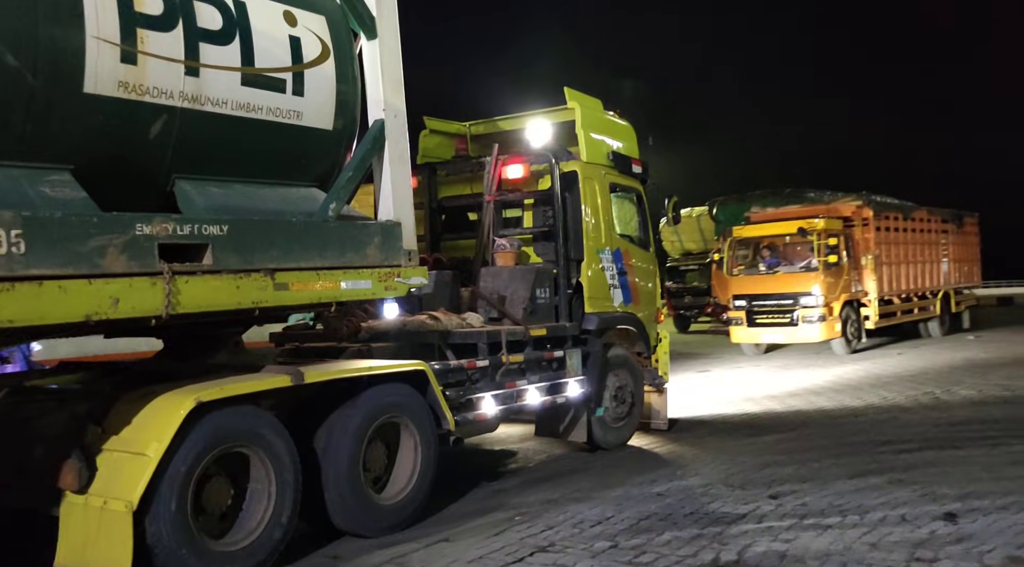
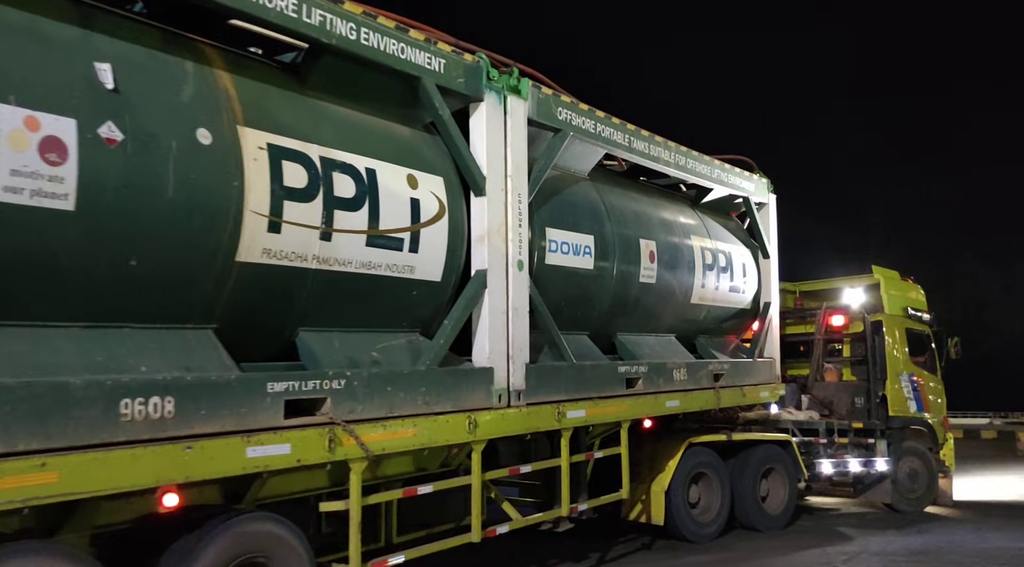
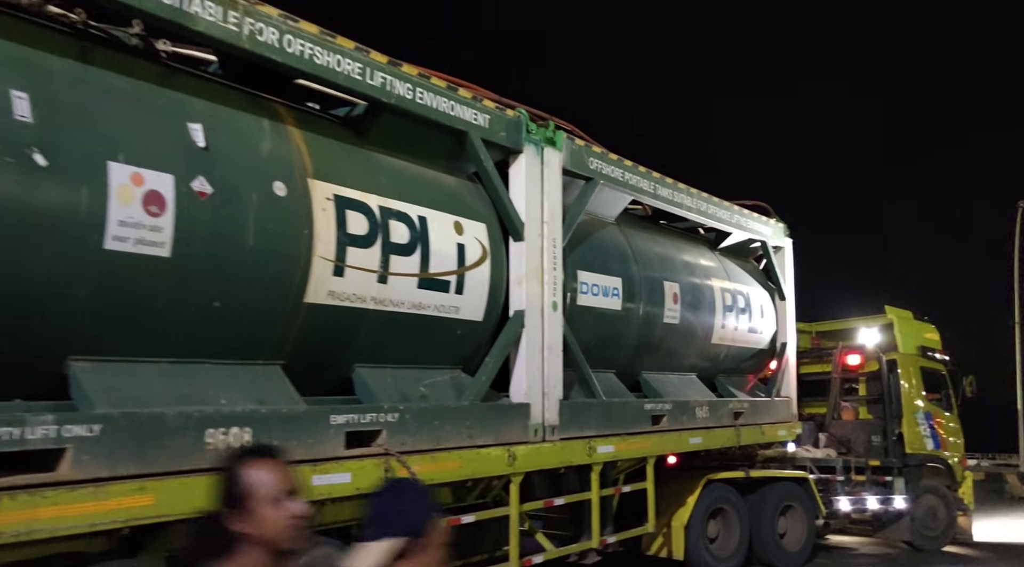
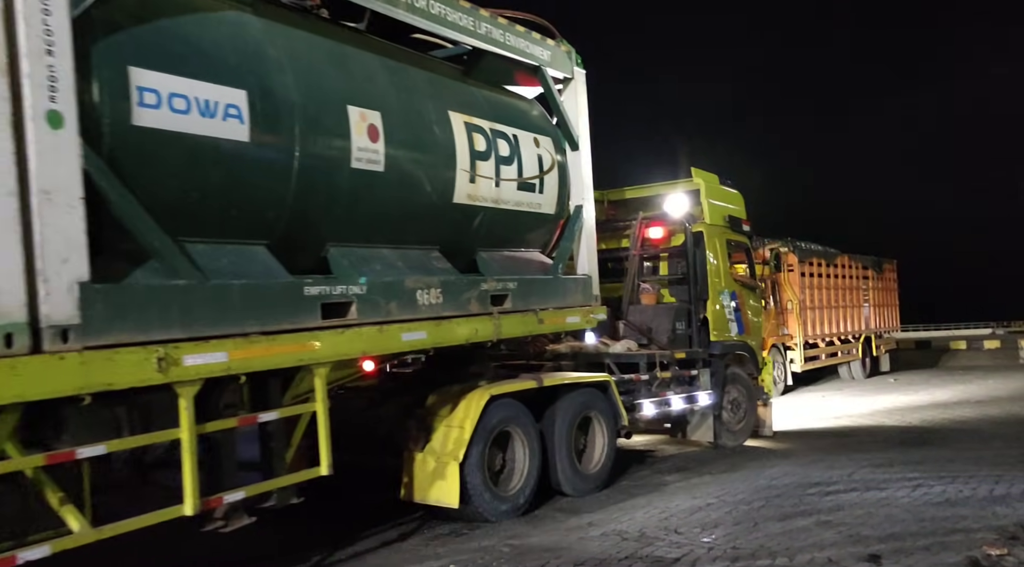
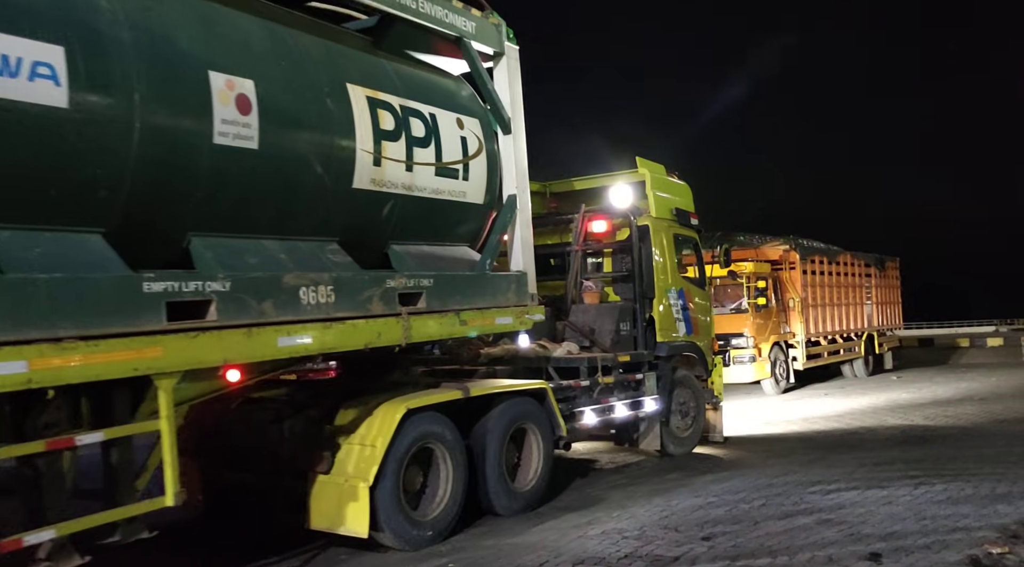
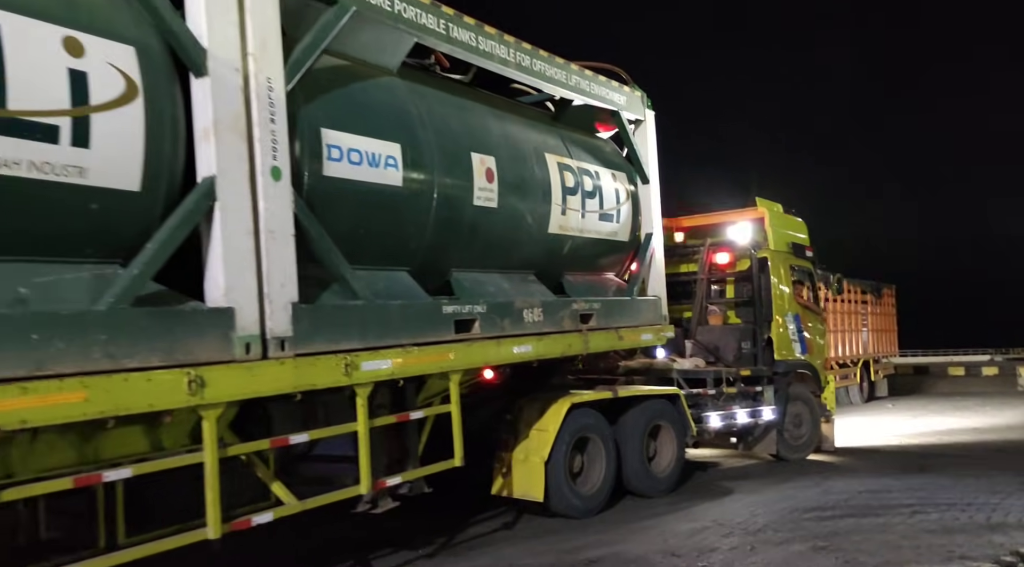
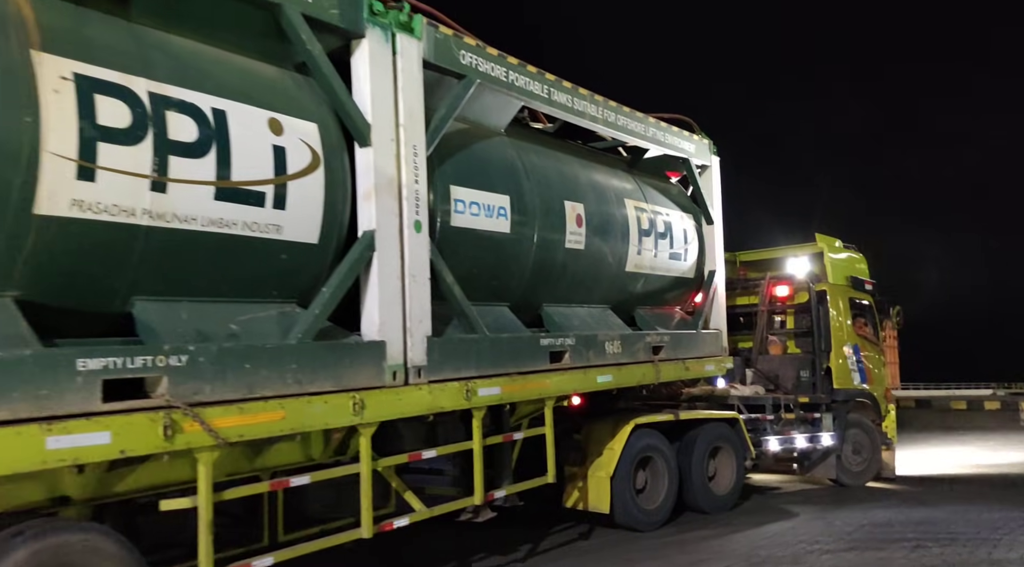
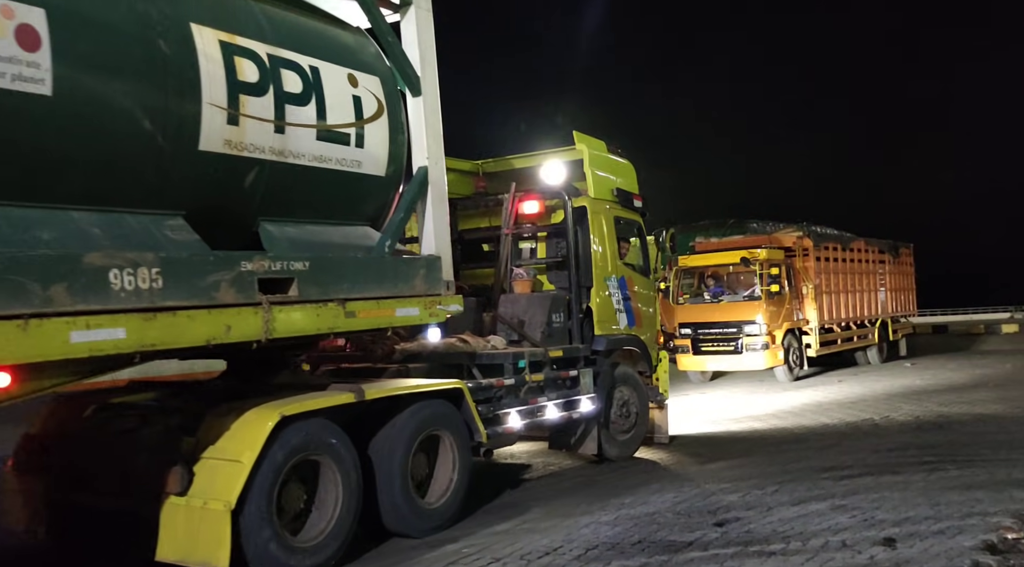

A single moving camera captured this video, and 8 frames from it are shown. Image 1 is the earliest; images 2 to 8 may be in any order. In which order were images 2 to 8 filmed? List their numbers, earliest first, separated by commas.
8, 5, 4, 6, 7, 2, 3
